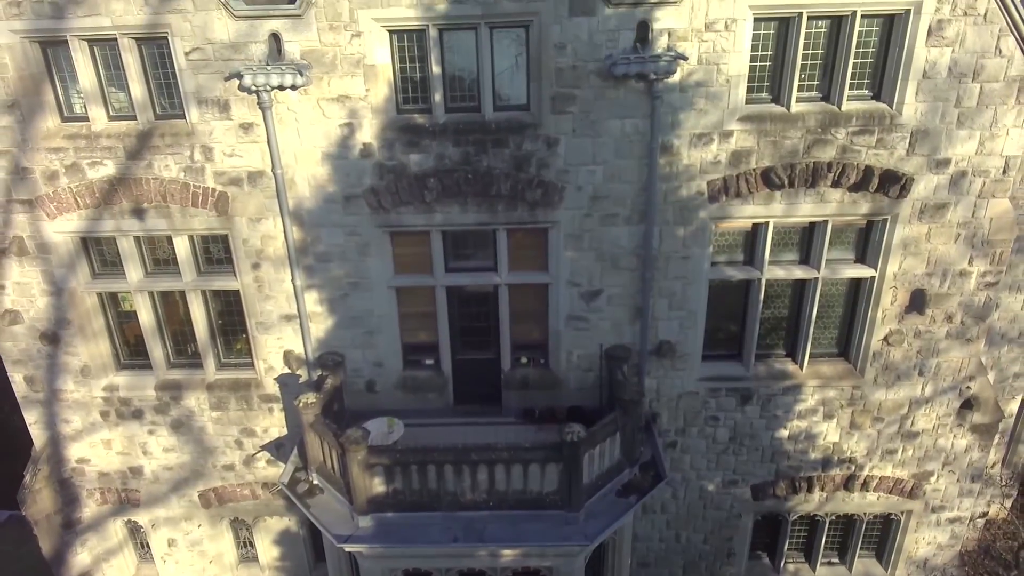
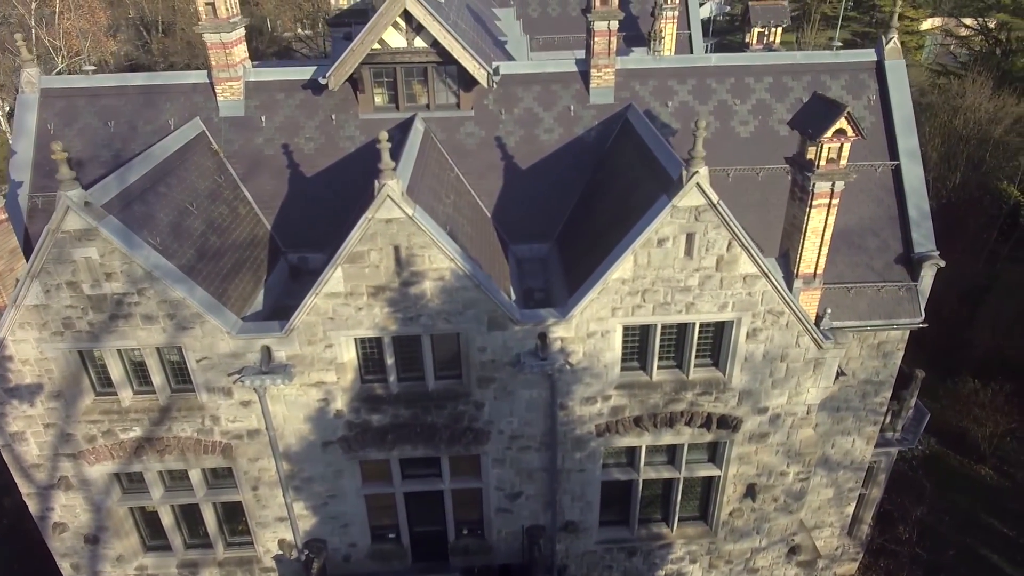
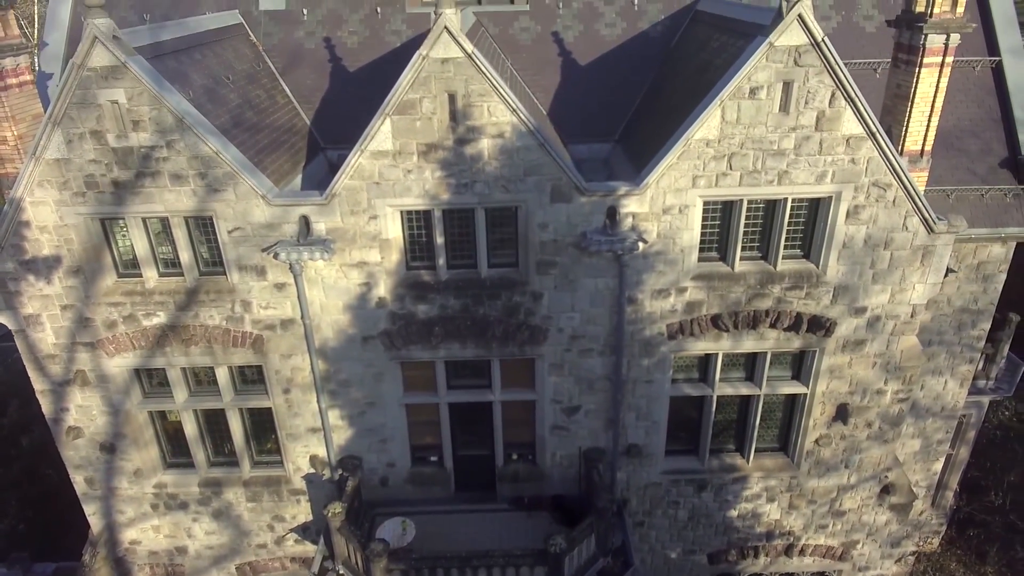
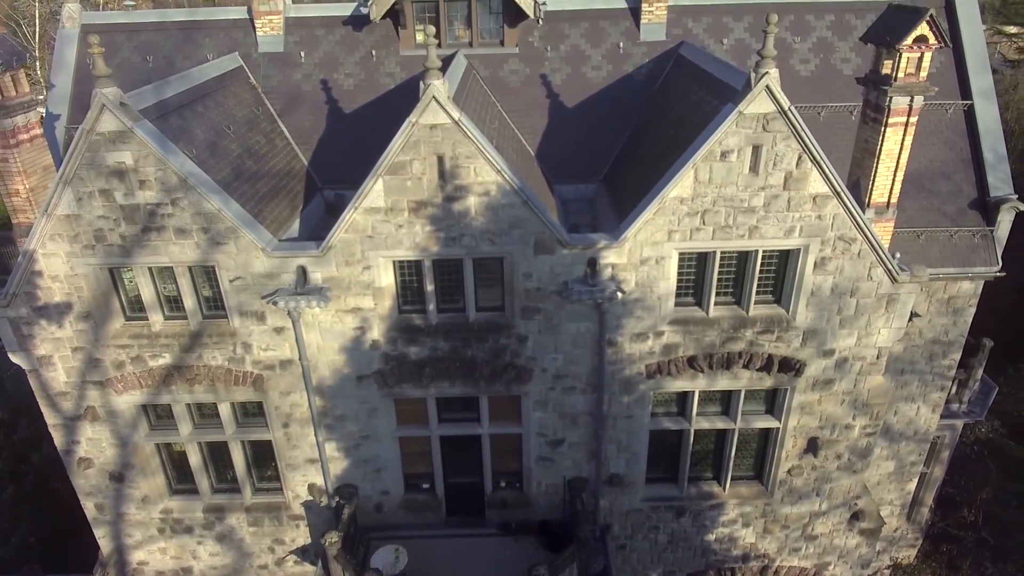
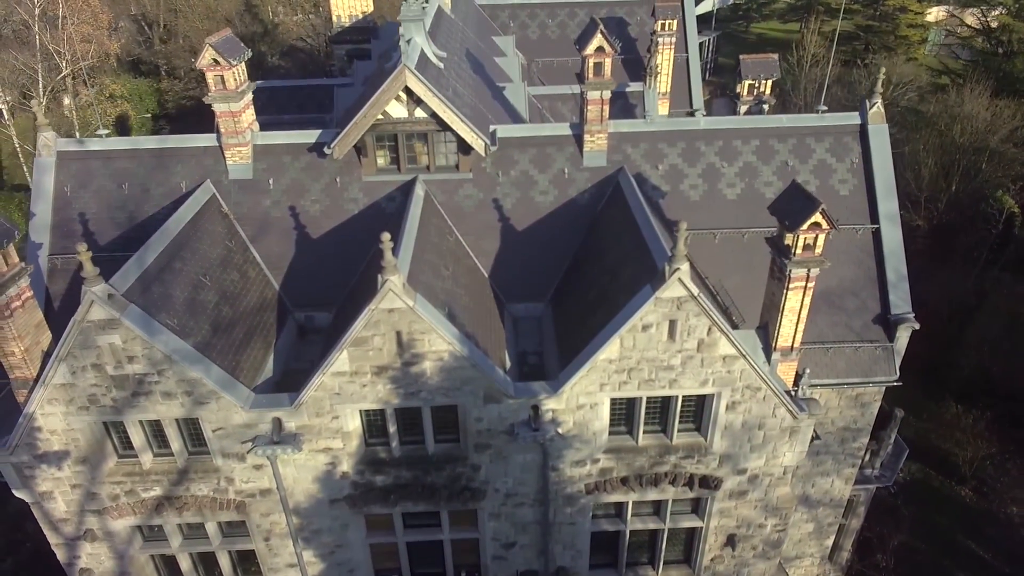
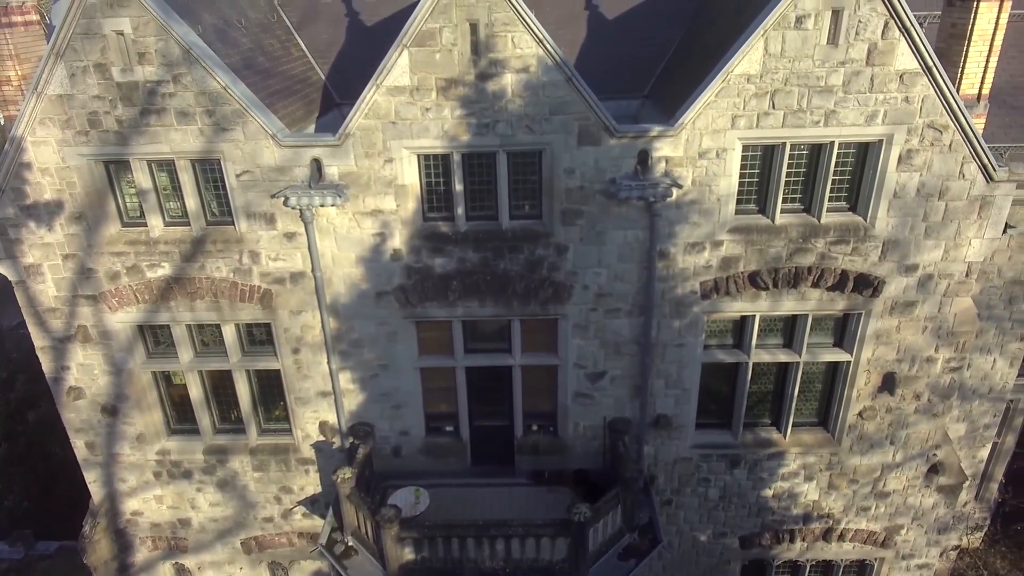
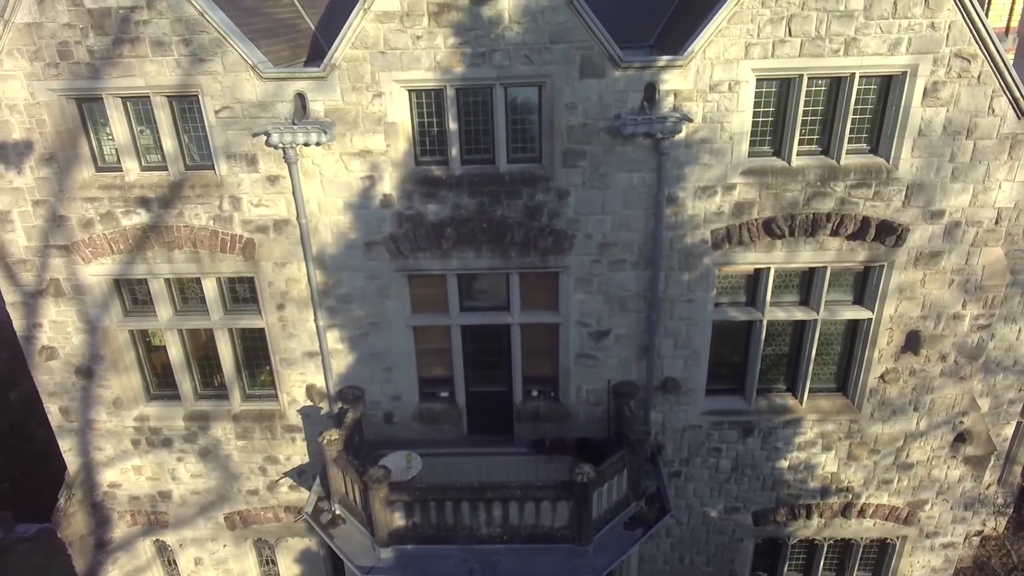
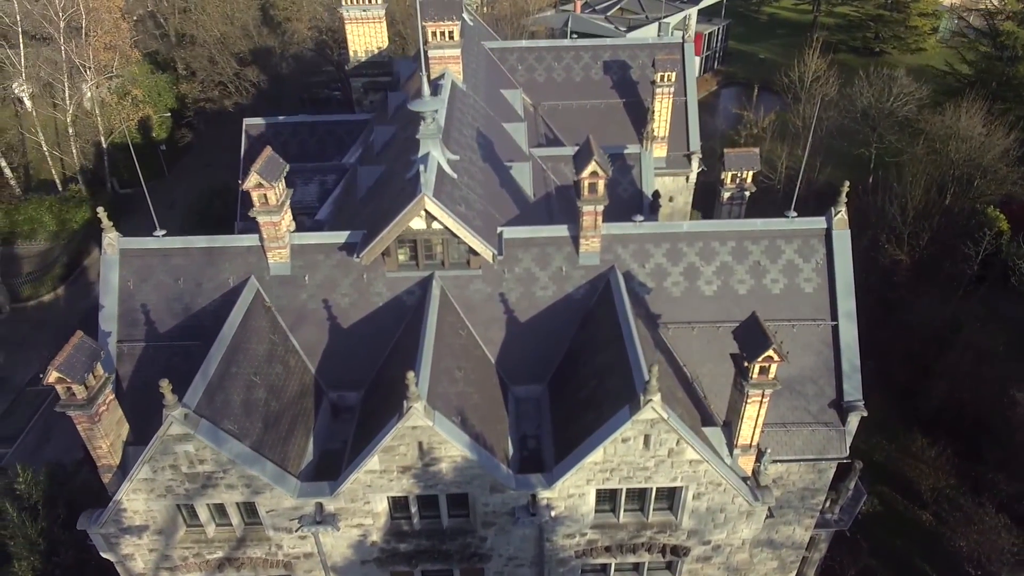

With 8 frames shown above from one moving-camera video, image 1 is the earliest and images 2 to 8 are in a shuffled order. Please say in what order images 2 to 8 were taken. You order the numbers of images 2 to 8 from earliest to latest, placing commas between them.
7, 6, 3, 4, 2, 5, 8
